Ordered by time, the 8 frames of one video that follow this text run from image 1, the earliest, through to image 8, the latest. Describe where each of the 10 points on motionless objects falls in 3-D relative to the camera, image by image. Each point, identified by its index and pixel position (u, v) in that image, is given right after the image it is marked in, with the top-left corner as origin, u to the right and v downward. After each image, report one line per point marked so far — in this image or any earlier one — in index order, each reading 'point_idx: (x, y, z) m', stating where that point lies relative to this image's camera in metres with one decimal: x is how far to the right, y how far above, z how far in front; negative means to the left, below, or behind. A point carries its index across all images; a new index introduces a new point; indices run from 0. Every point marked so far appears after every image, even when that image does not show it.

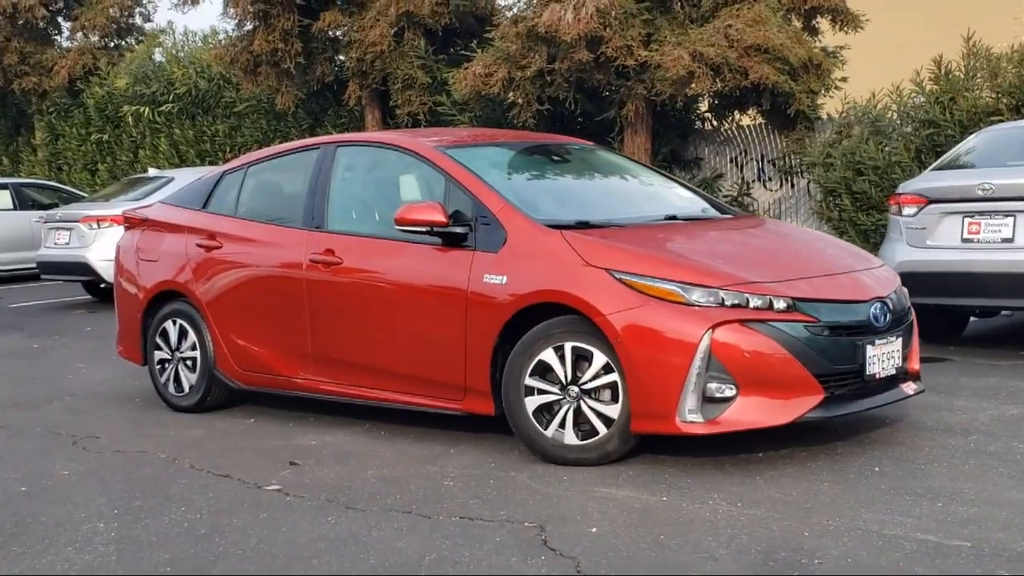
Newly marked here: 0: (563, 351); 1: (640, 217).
0: (+0.2, -0.2, +5.4) m
1: (+0.6, +0.3, +6.2) m
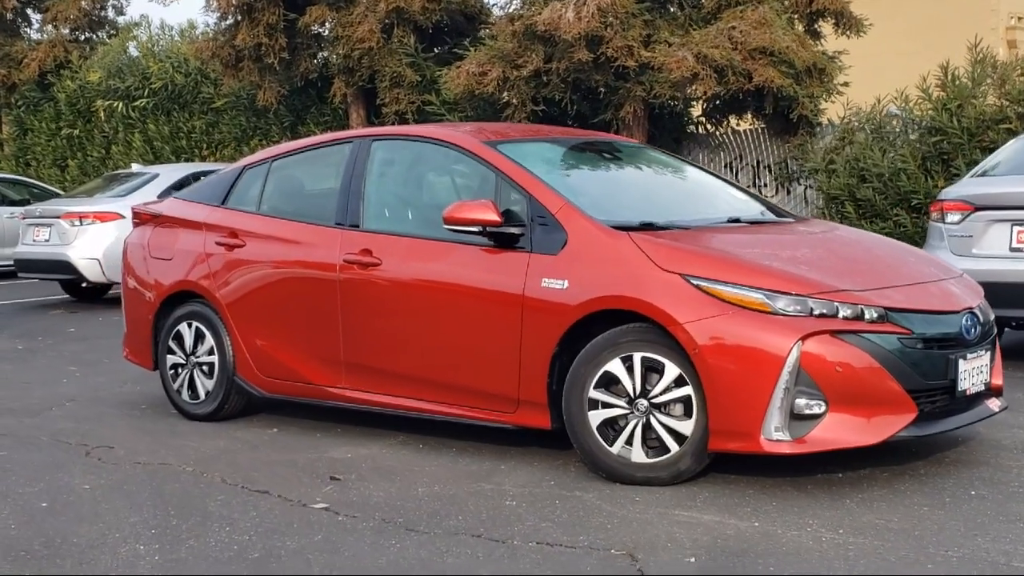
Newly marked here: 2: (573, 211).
0: (+0.4, -0.3, +5.0) m
1: (+0.8, +0.3, +5.8) m
2: (+0.2, +0.3, +5.4) m
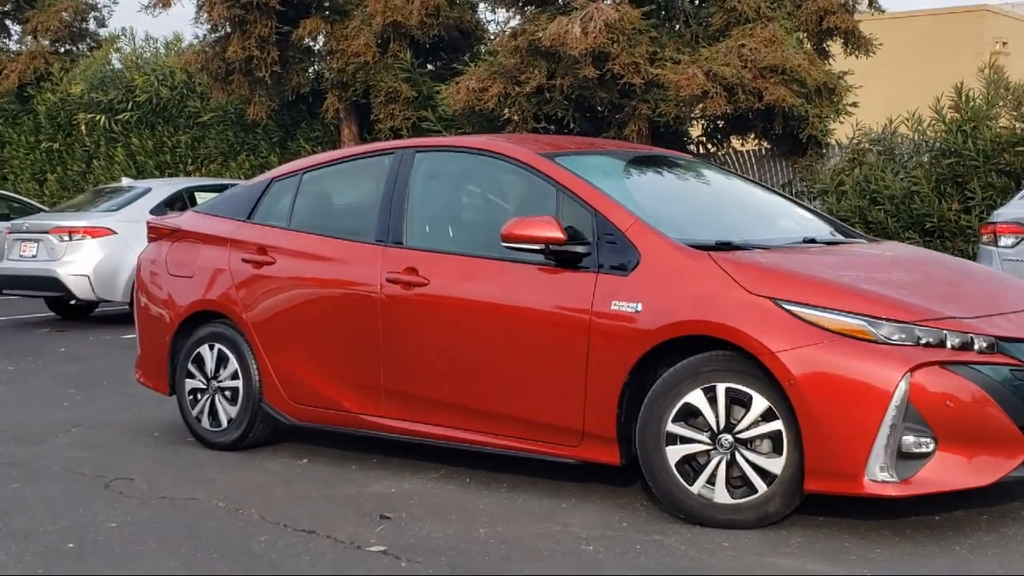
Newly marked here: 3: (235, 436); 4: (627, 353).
0: (+0.7, -0.3, +4.6) m
1: (+1.0, +0.2, +5.4) m
2: (+0.5, +0.2, +5.0) m
3: (-1.2, -0.7, +6.4) m
4: (+0.4, -0.2, +4.9) m
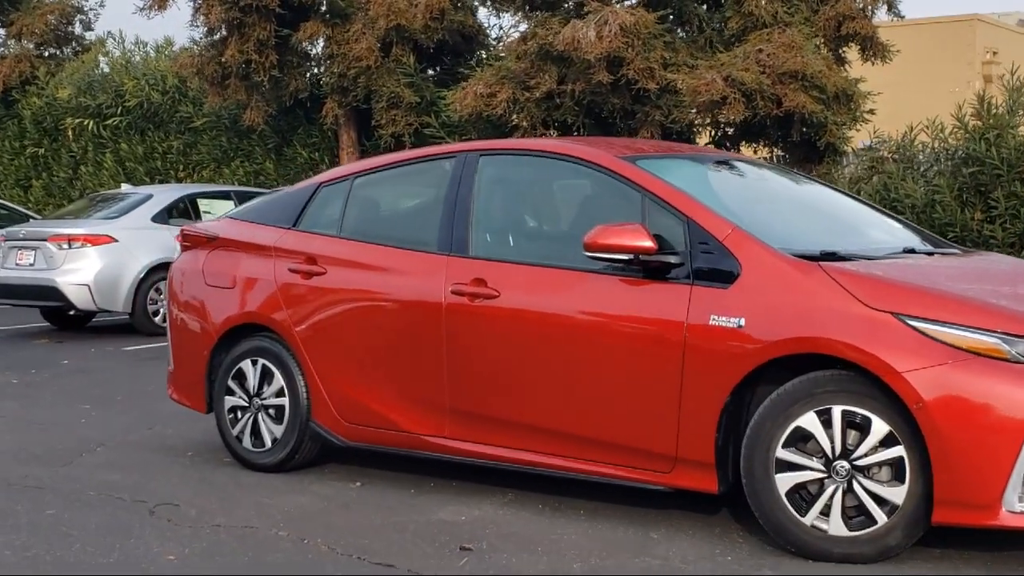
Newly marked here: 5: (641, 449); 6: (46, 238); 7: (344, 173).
0: (+1.0, -0.4, +4.3) m
1: (+1.3, +0.1, +5.1) m
2: (+0.8, +0.2, +4.7) m
3: (-1.0, -0.7, +6.0) m
4: (+0.7, -0.3, +4.5) m
5: (+0.4, -0.5, +4.8) m
6: (-4.1, +0.4, +12.6) m
7: (-0.7, +0.5, +6.1) m
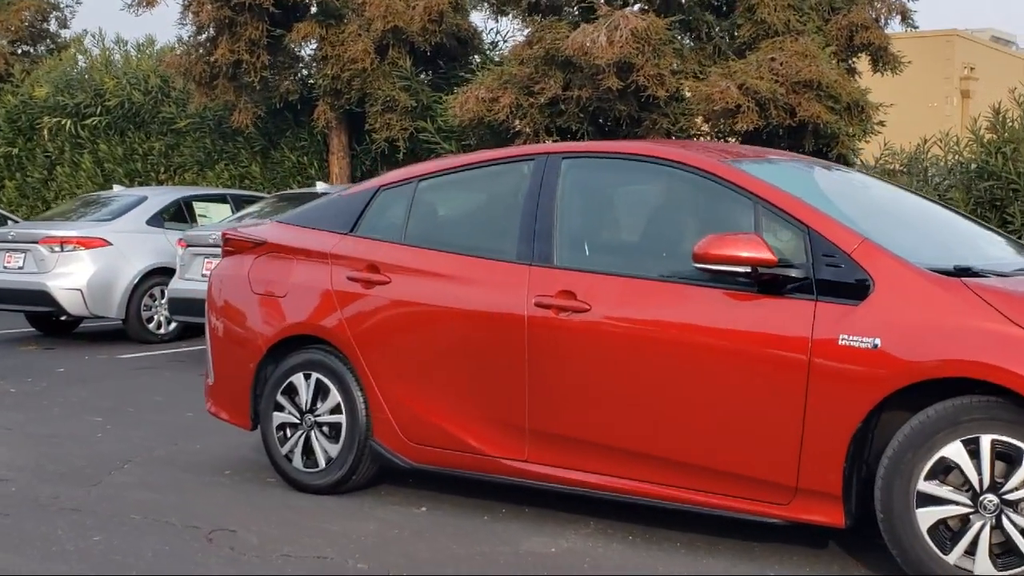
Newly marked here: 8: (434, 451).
0: (+1.3, -0.4, +4.0) m
1: (+1.6, +0.1, +4.8) m
2: (+1.1, +0.1, +4.3) m
3: (-0.7, -0.7, +5.6) m
4: (+1.0, -0.3, +4.2) m
5: (+0.8, -0.6, +4.4) m
6: (-4.1, +0.4, +12.1) m
7: (-0.4, +0.5, +5.7) m
8: (-0.3, -0.6, +5.3) m
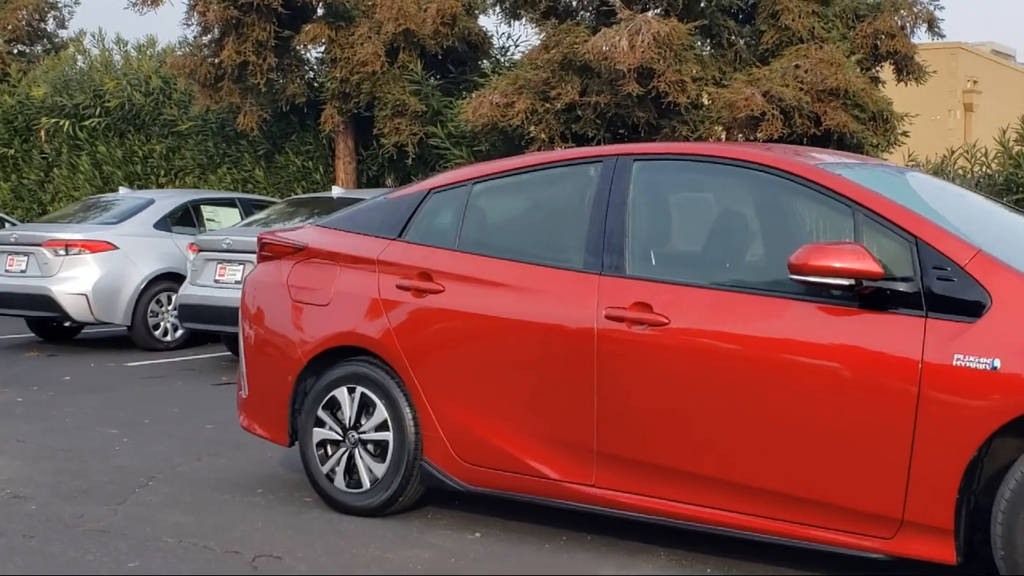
0: (+1.5, -0.5, +3.6) m
1: (+1.9, 0.0, +4.4) m
2: (+1.3, +0.1, +4.0) m
3: (-0.5, -0.8, +5.2) m
4: (+1.3, -0.4, +3.9) m
5: (+1.0, -0.6, +4.1) m
6: (-3.9, +0.4, +11.7) m
7: (-0.2, +0.4, +5.4) m
8: (-0.1, -0.6, +5.0) m
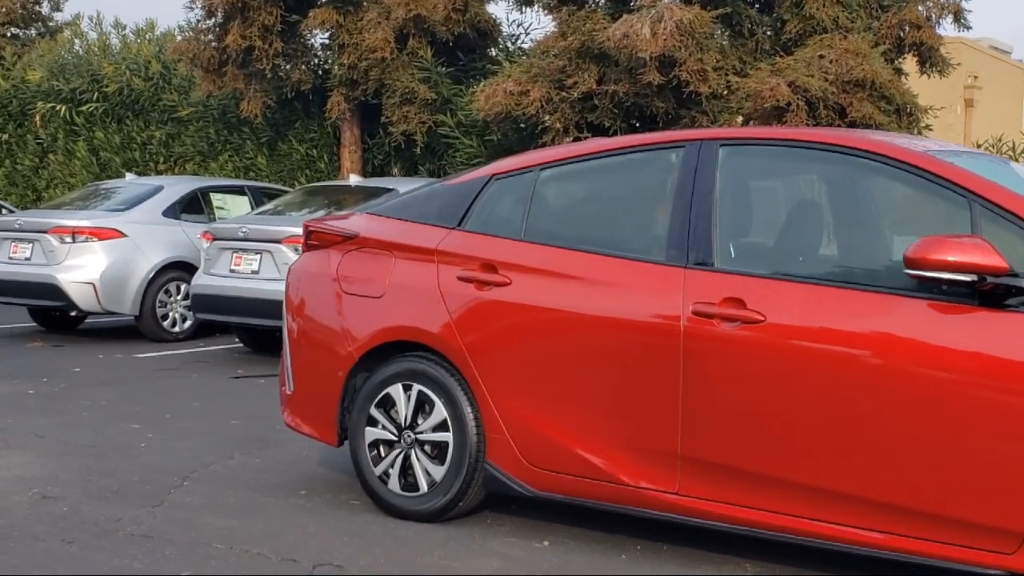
0: (+1.8, -0.5, +3.4) m
1: (+2.1, 0.0, +4.2) m
2: (+1.6, +0.1, +3.7) m
3: (-0.2, -0.8, +4.9) m
4: (+1.5, -0.4, +3.6) m
5: (+1.2, -0.6, +3.8) m
6: (-3.7, +0.5, +11.4) m
7: (0.0, +0.4, +5.1) m
8: (+0.2, -0.6, +4.7) m
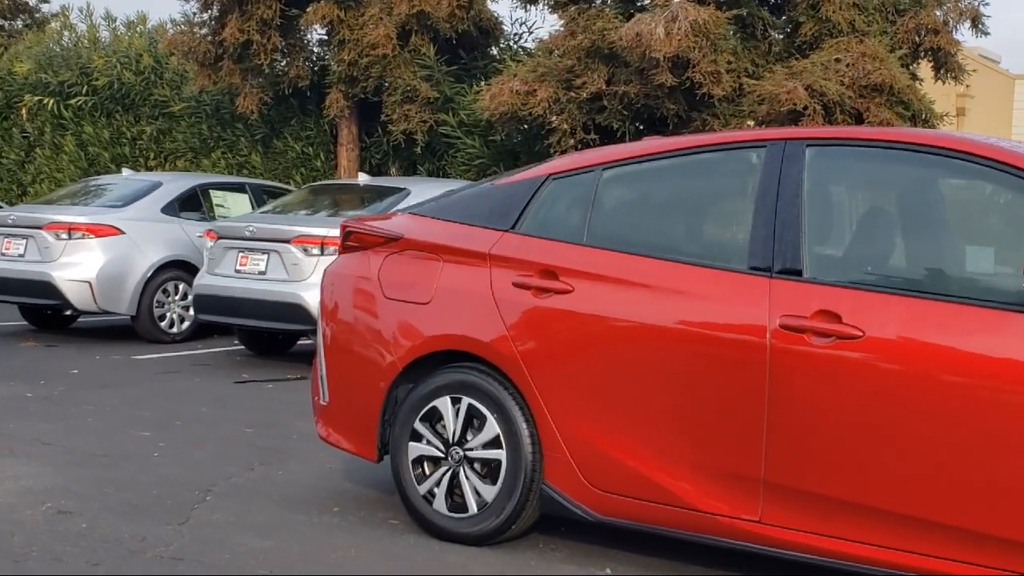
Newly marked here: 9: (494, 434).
0: (+2.0, -0.5, +3.1) m
1: (+2.3, 0.0, +3.9) m
2: (+1.8, 0.0, +3.4) m
3: (-0.1, -0.8, +4.6) m
4: (+1.7, -0.4, +3.3) m
5: (+1.4, -0.7, +3.5) m
6: (-3.6, +0.5, +11.0) m
7: (+0.2, +0.4, +4.7) m
8: (+0.3, -0.7, +4.3) m
9: (-0.1, -0.5, +4.6) m
